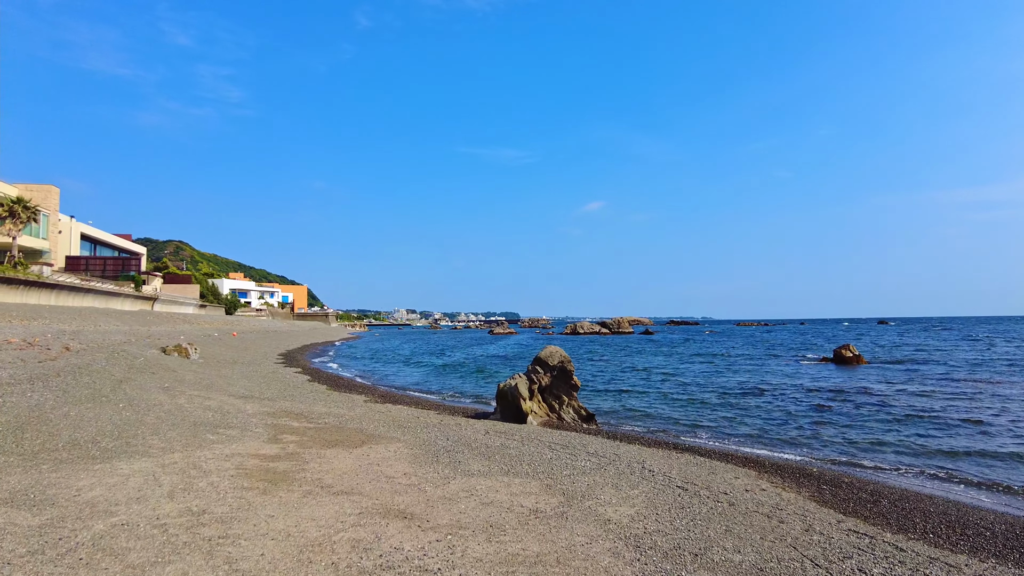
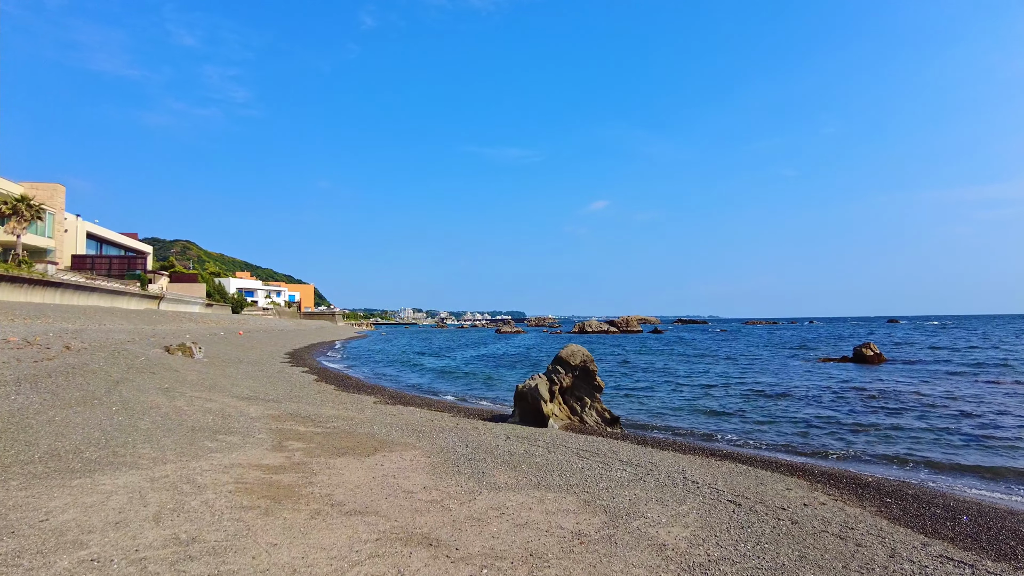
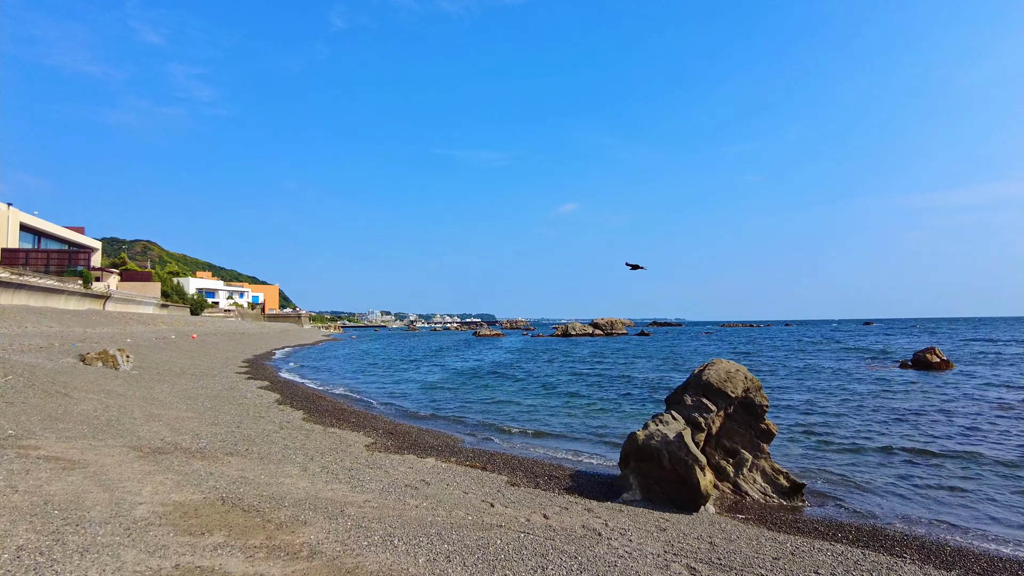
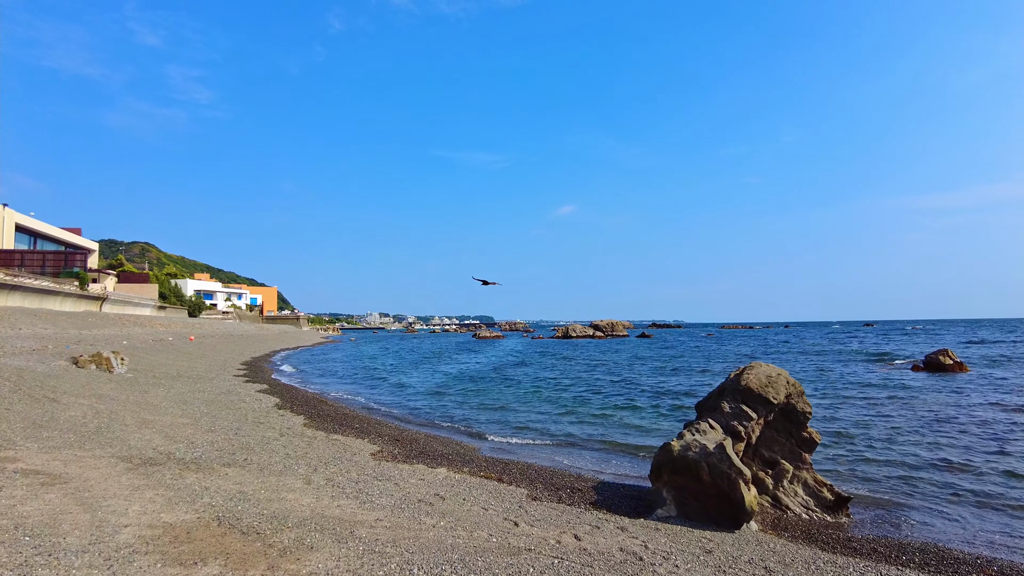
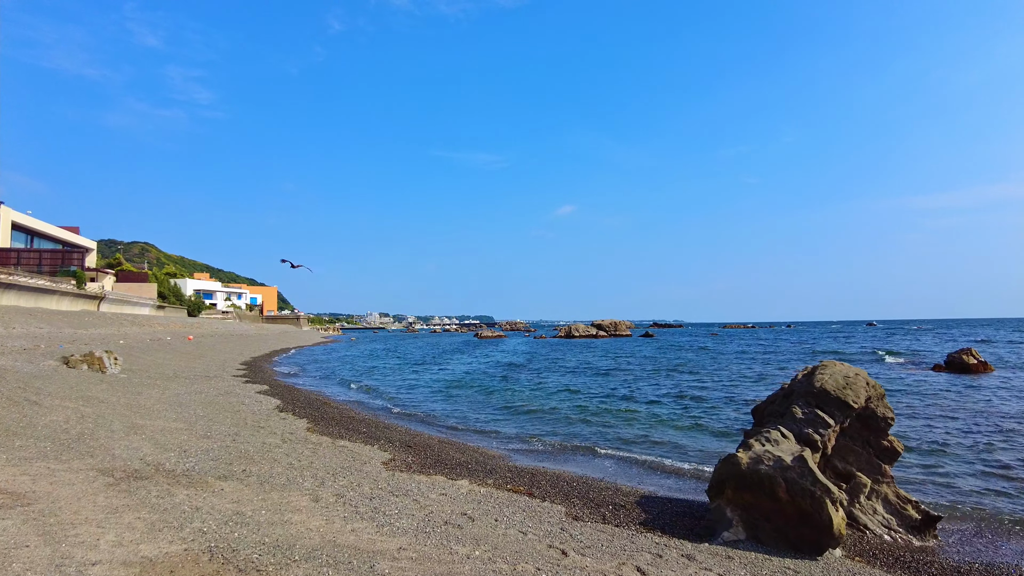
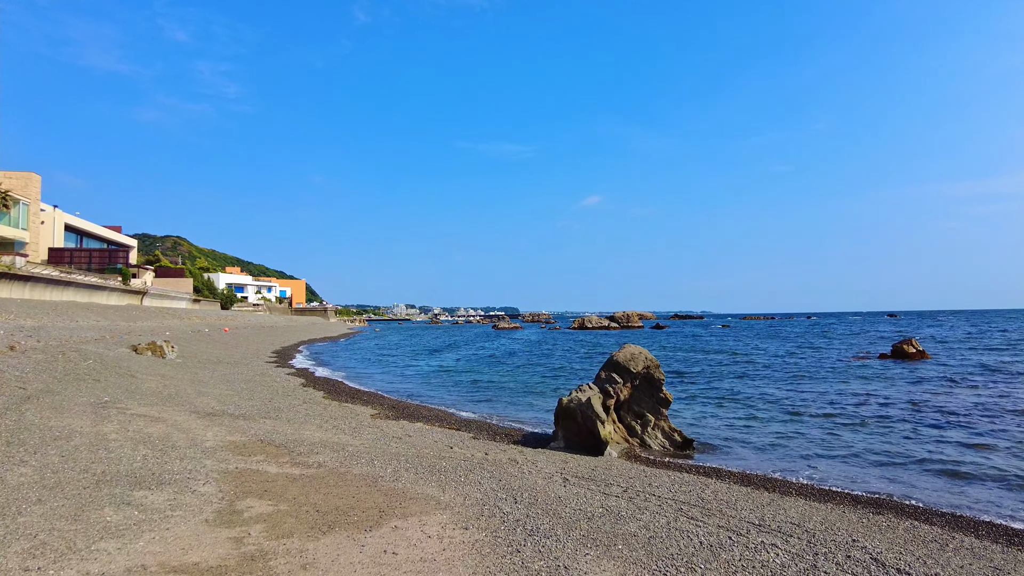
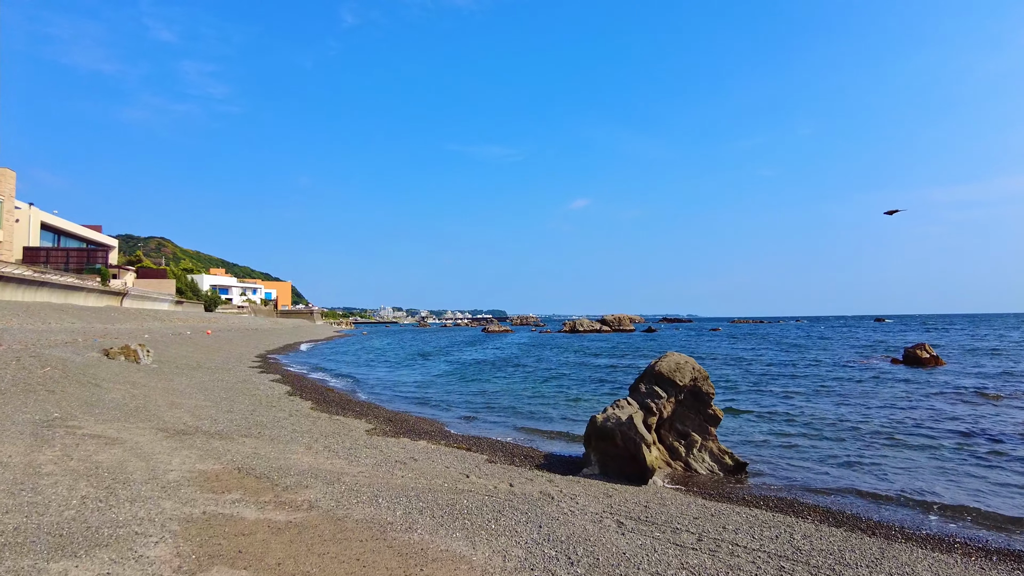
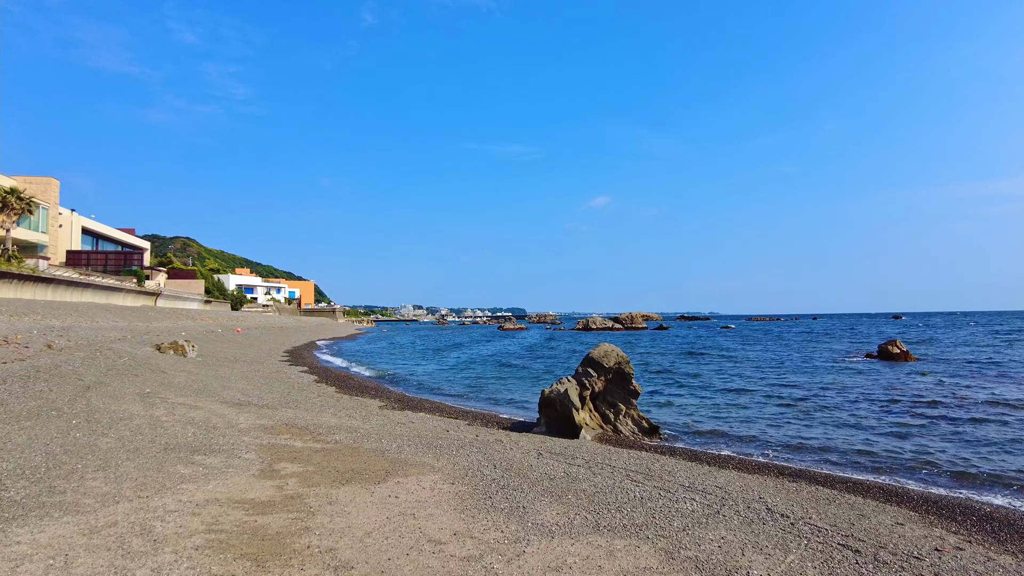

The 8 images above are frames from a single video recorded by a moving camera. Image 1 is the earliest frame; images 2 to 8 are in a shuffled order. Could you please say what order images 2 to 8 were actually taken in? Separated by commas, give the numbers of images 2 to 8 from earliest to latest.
2, 8, 6, 7, 3, 4, 5
